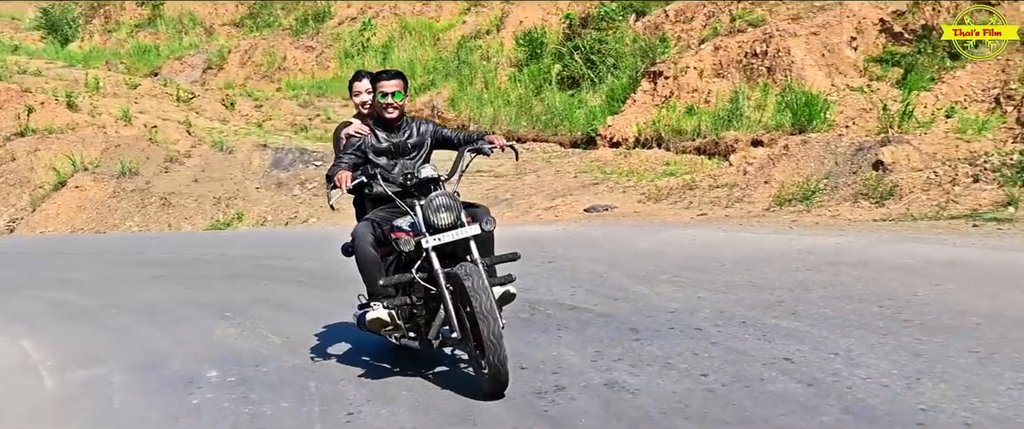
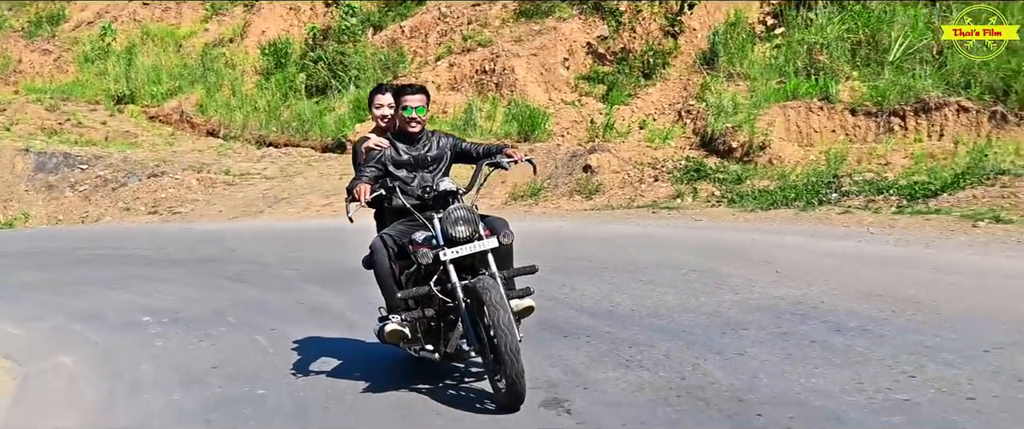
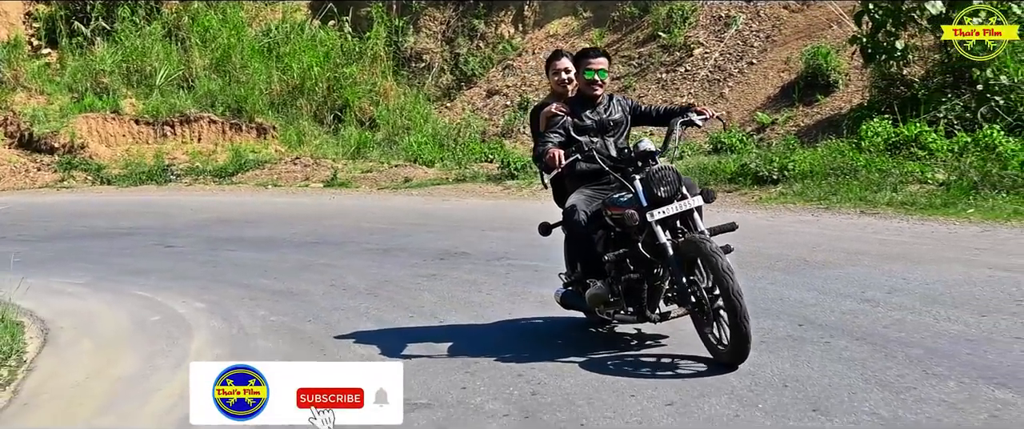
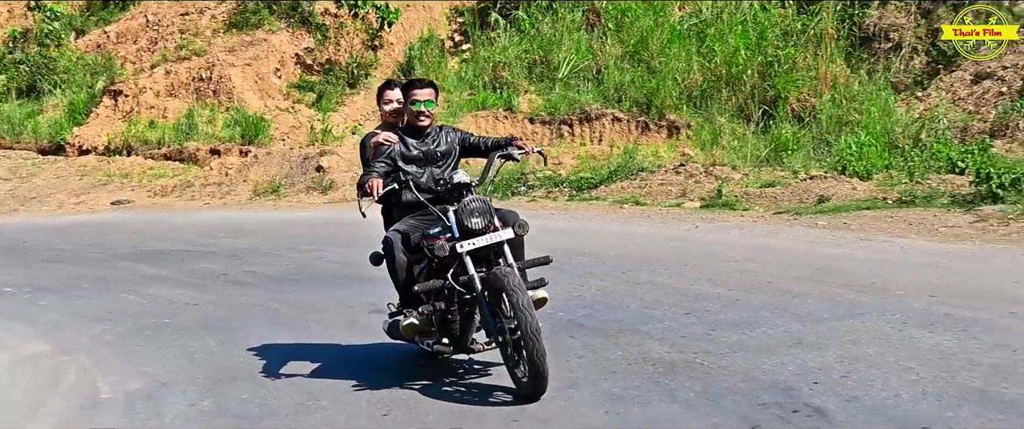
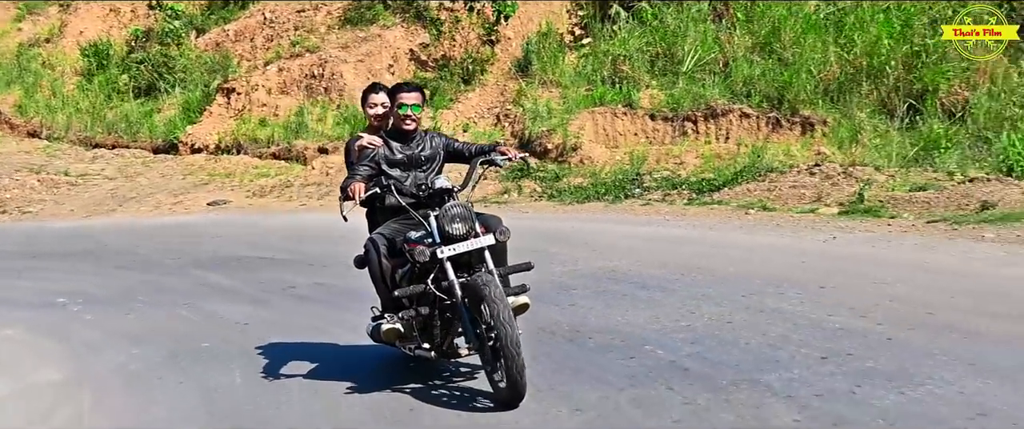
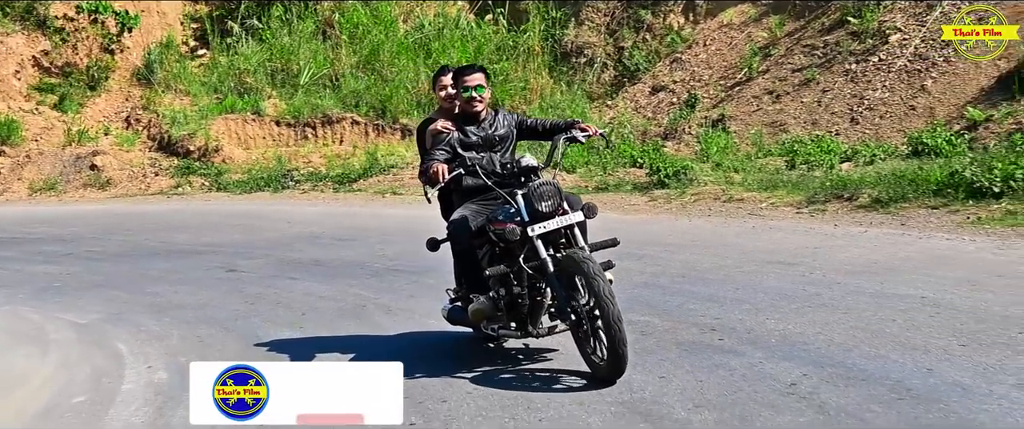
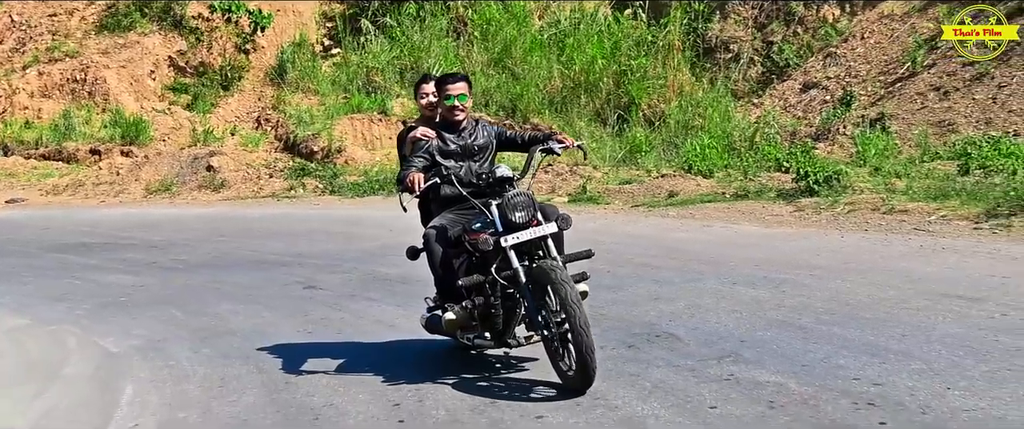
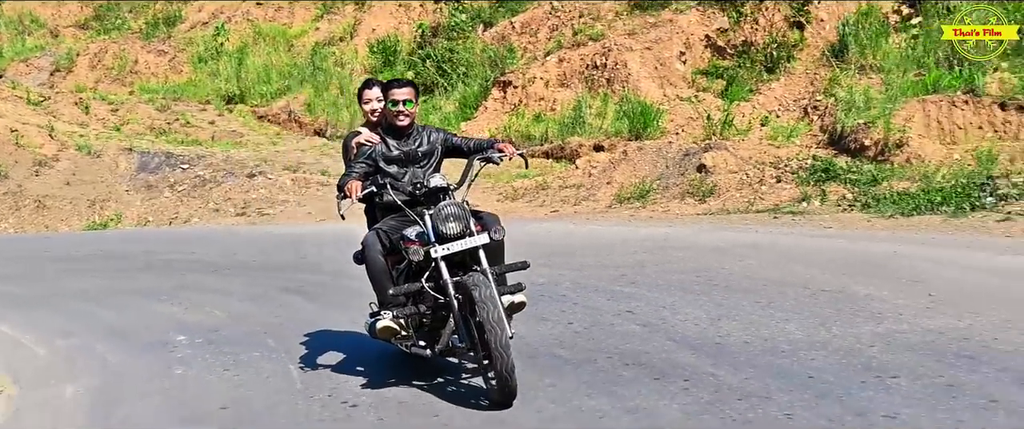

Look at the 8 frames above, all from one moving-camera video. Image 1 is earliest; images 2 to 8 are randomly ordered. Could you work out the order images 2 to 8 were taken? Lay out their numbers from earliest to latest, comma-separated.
8, 2, 5, 4, 7, 6, 3
